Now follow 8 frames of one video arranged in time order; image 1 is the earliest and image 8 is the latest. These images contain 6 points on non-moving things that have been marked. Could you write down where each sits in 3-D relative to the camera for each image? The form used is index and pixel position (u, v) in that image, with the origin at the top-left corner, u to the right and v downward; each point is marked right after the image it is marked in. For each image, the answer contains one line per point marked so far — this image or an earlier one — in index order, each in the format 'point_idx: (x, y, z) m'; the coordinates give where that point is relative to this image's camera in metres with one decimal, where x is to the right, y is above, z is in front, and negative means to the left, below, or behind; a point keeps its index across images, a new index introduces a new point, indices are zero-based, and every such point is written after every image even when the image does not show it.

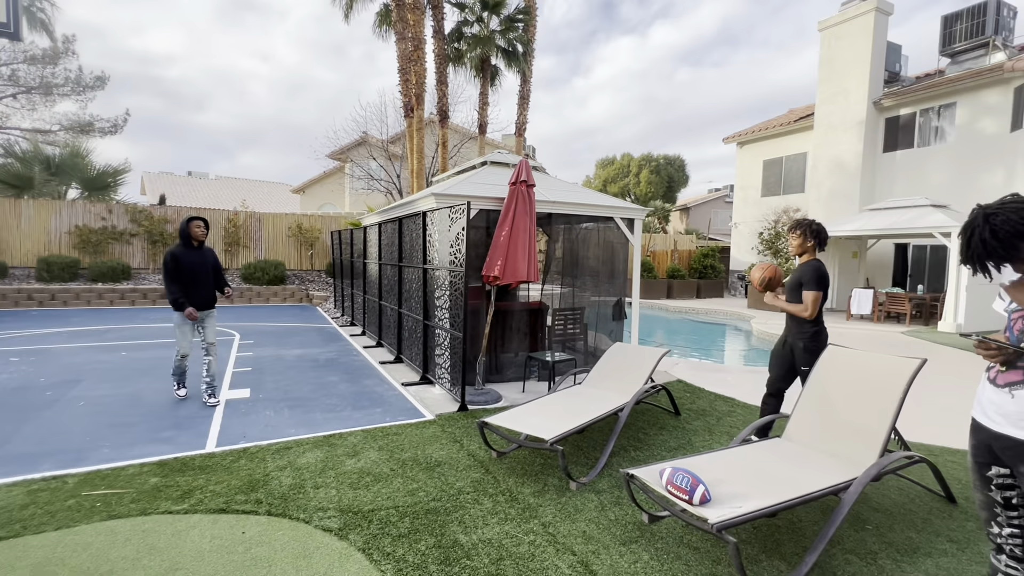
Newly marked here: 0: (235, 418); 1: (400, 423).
0: (-2.7, -1.3, +4.7) m
1: (-1.1, -1.3, +4.6) m
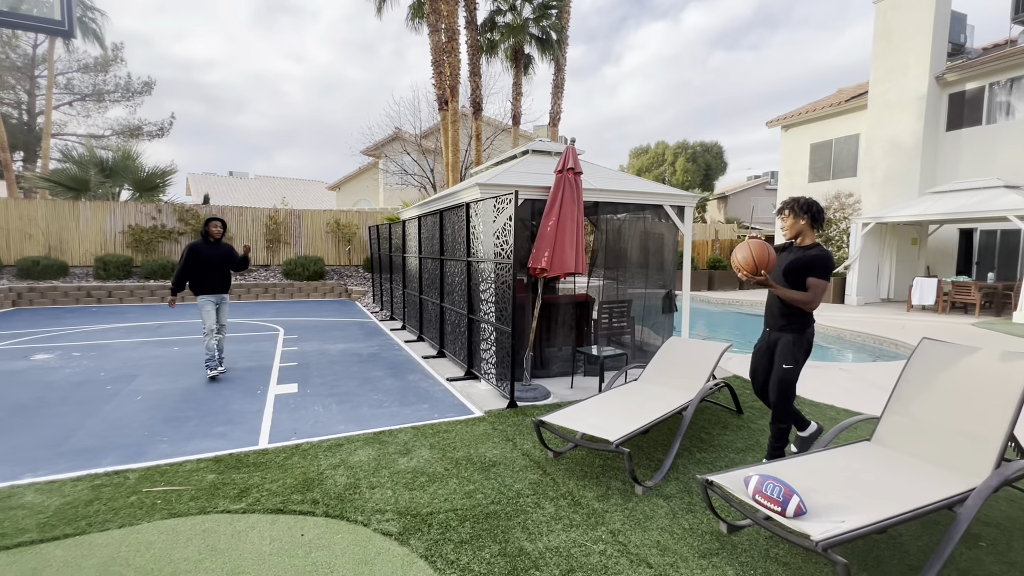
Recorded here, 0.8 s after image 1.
0: (-2.2, -1.2, +4.6) m
1: (-0.6, -1.2, +4.4) m
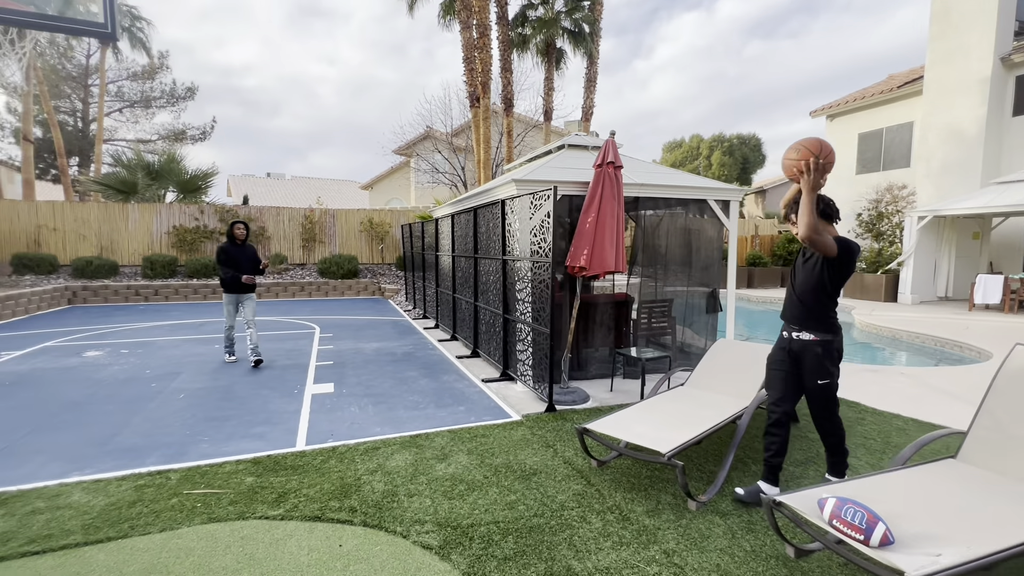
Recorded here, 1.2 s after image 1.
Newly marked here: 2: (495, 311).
0: (-1.9, -1.2, +4.6) m
1: (-0.2, -1.2, +4.3) m
2: (-0.2, -0.3, +6.1) m
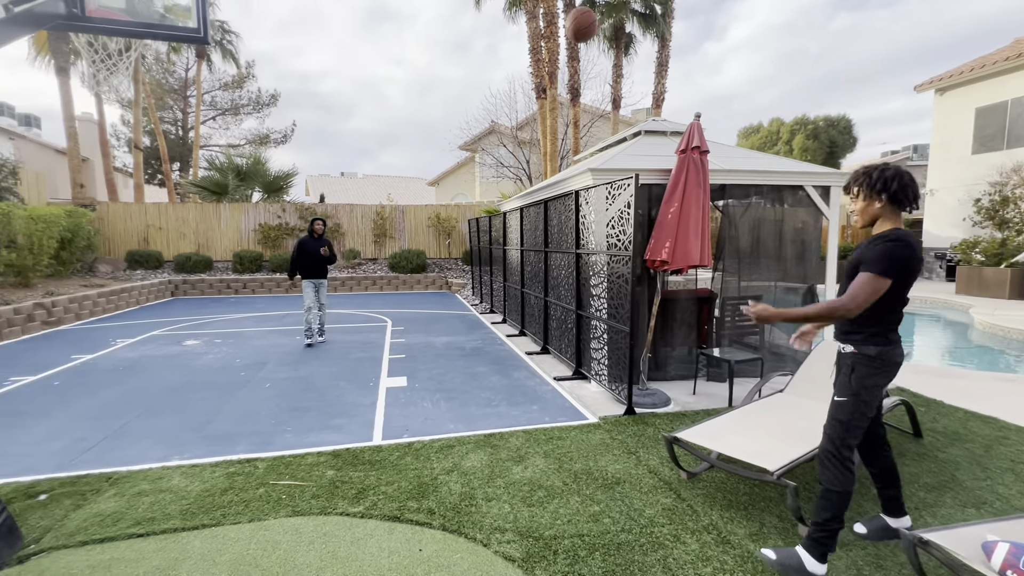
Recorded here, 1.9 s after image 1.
0: (-1.1, -1.2, +4.6) m
1: (+0.4, -1.2, +4.1) m
2: (+0.7, -0.2, +5.8) m
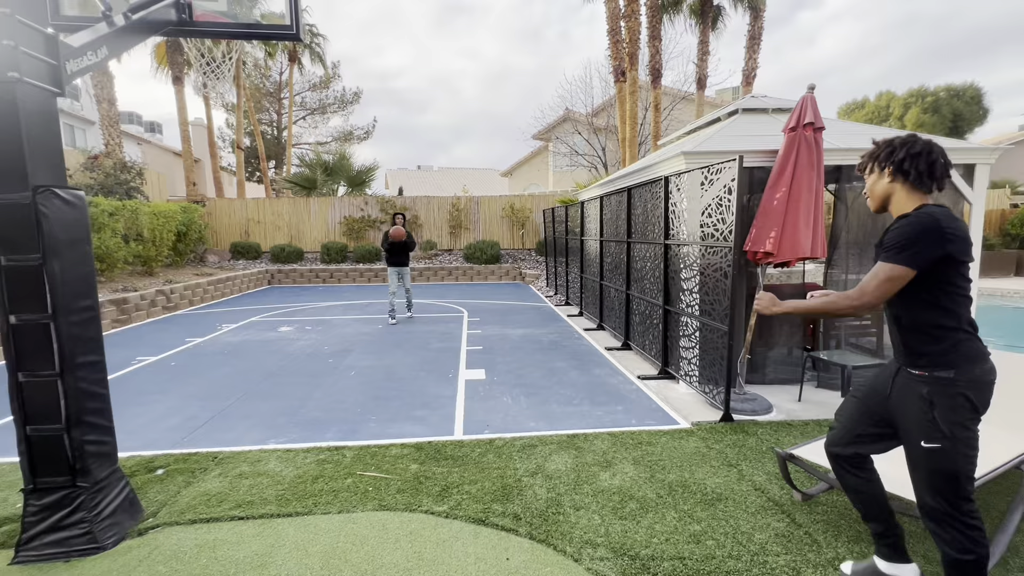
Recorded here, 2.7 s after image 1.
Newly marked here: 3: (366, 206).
0: (-0.4, -1.1, +4.6) m
1: (+1.1, -1.2, +3.8) m
2: (+1.6, -0.2, +5.5) m
3: (-5.3, +3.0, +17.0) m
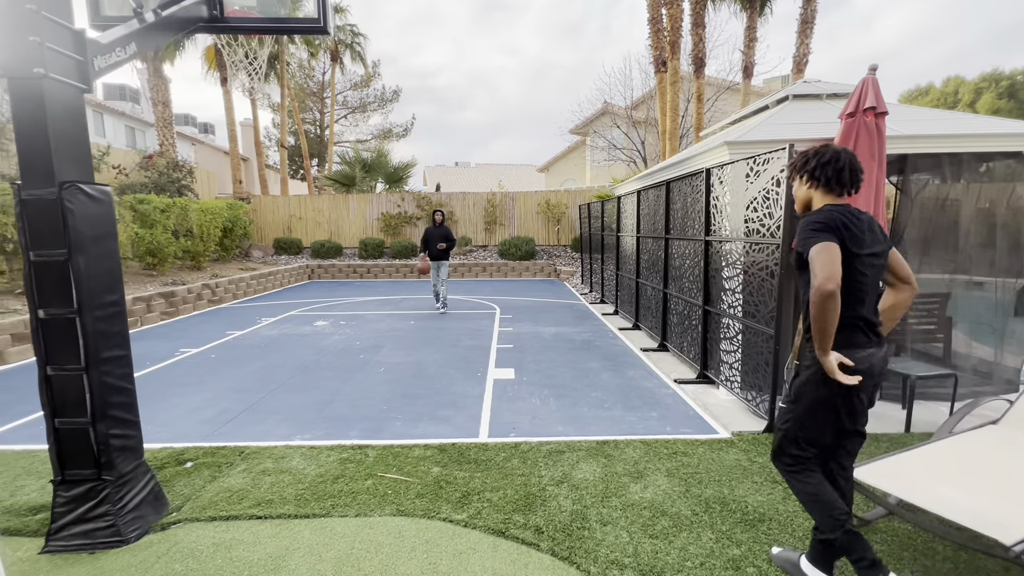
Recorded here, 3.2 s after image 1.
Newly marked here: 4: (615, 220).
0: (-0.1, -1.1, +4.5) m
1: (+1.3, -1.1, +3.6) m
2: (+2.0, -0.1, +5.2) m
3: (-4.0, +3.1, +17.2) m
4: (+1.9, +1.3, +8.8) m
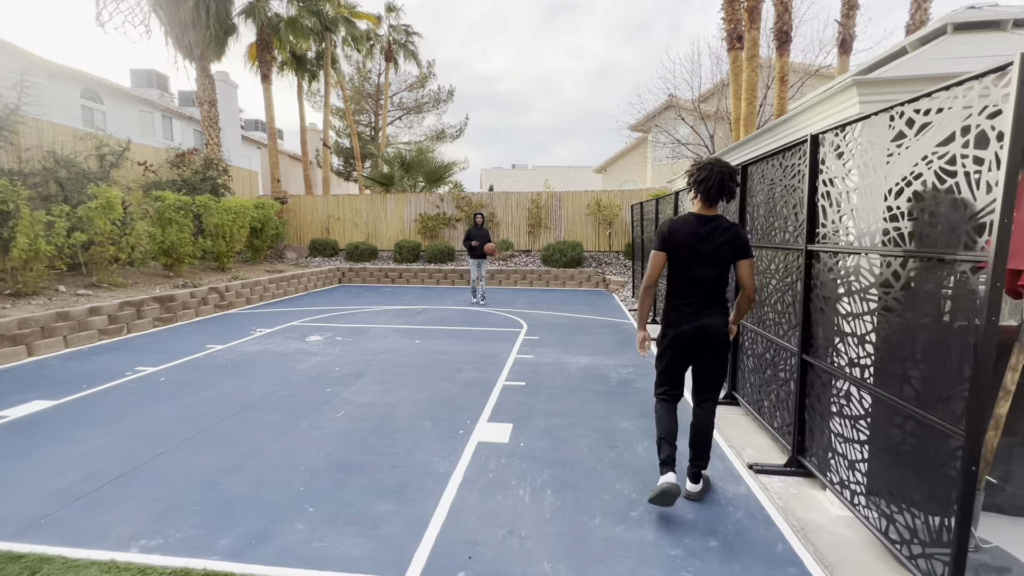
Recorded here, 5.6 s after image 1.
0: (-0.2, -1.3, +2.9) m
1: (+1.1, -1.4, +1.9) m
2: (+1.9, -0.4, +3.4) m
3: (-2.4, +2.9, +16.1) m
4: (+2.4, +1.0, +7.0) m
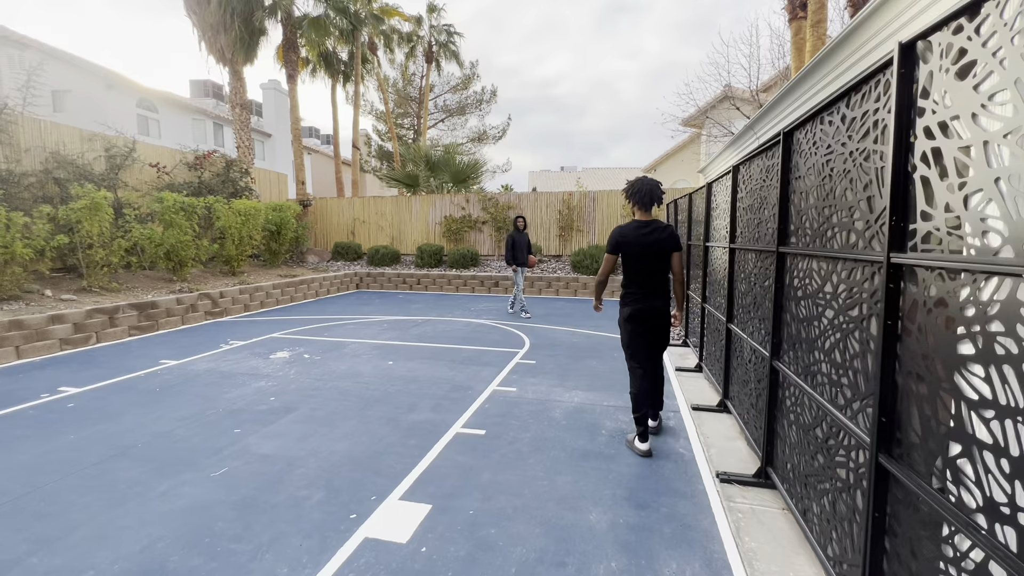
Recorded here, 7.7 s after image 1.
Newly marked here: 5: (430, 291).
0: (-0.8, -1.4, +1.8) m
1: (+0.3, -1.5, +0.6) m
2: (+1.4, -0.6, +2.0) m
3: (-1.4, +2.7, +15.1) m
4: (+2.2, +0.8, +5.5) m
5: (-2.3, -0.1, +13.3) m
